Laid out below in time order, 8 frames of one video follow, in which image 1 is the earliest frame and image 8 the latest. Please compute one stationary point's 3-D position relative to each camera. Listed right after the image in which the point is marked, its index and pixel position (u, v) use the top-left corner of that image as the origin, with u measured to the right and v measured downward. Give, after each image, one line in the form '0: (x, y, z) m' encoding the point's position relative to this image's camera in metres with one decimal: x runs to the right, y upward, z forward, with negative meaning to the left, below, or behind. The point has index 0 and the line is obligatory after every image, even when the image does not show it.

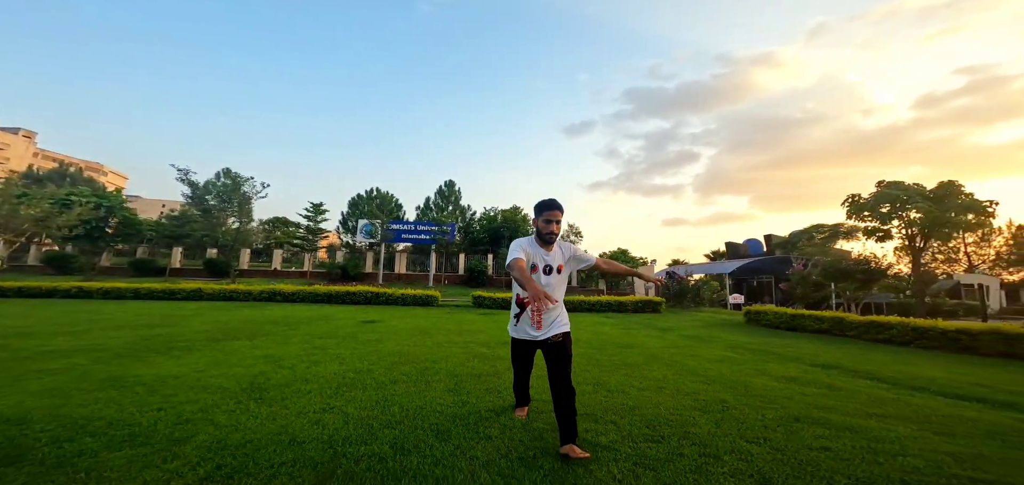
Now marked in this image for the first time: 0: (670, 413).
0: (+1.2, -1.3, +2.9) m
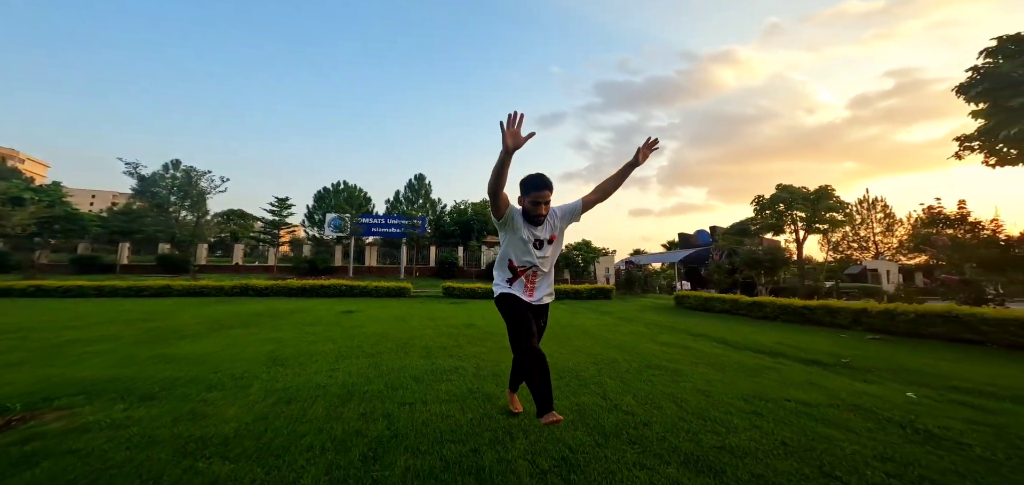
0: (+0.7, -1.4, +4.4) m
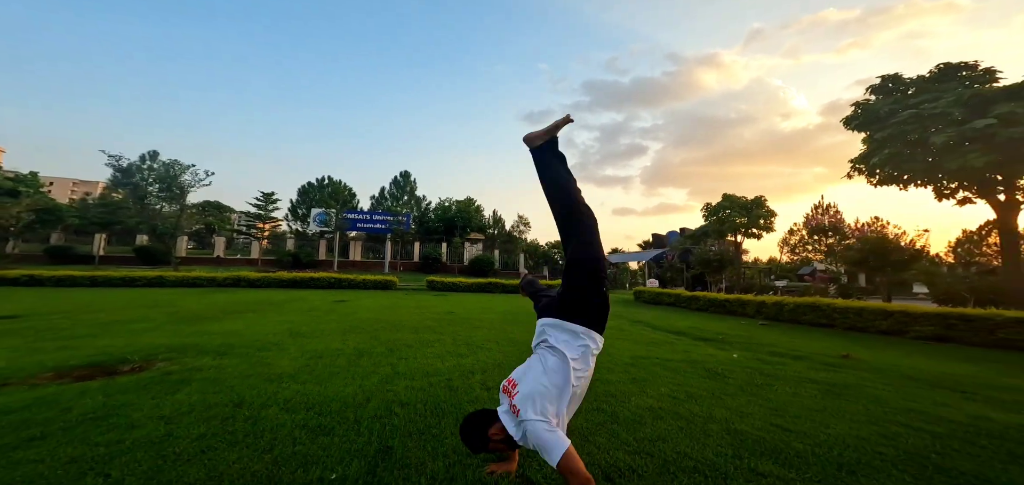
0: (+0.2, -1.4, +5.9) m
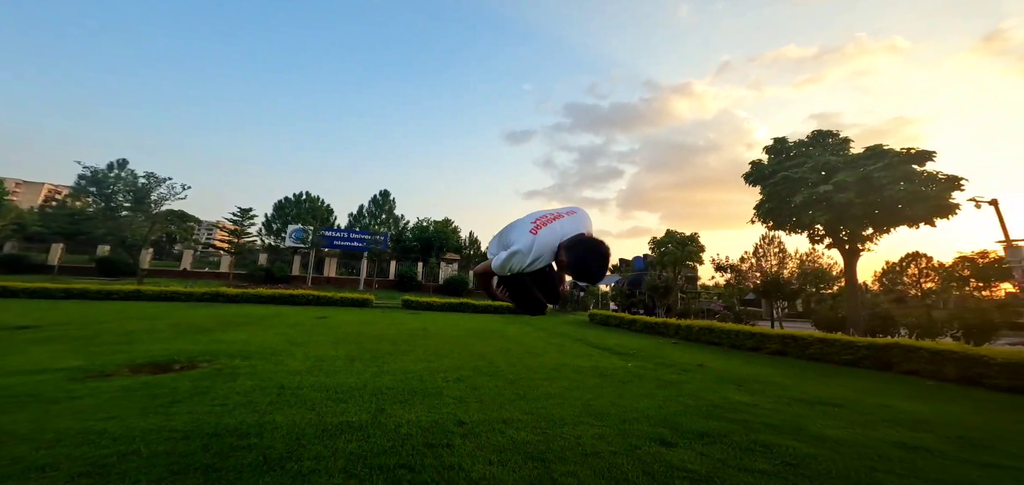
0: (-0.6, -2.1, +7.5) m
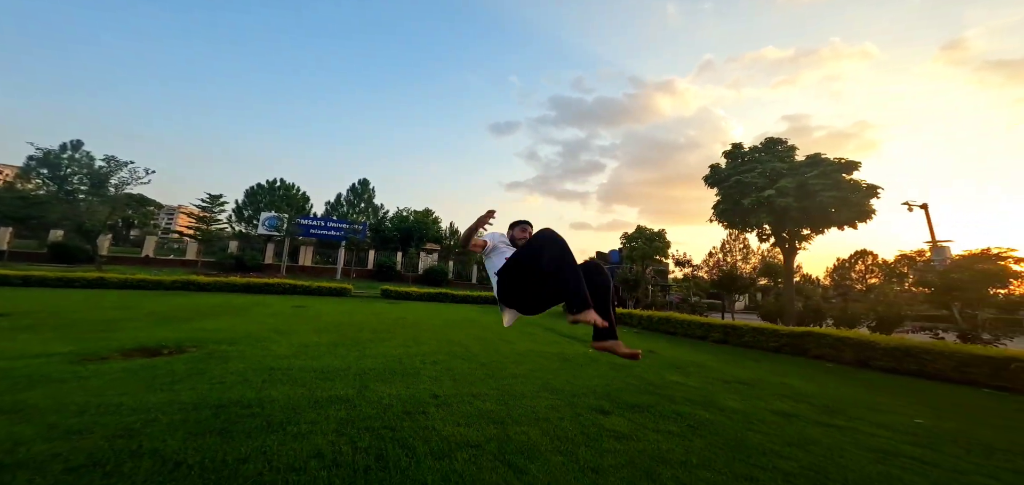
0: (-1.1, -2.0, +8.1) m
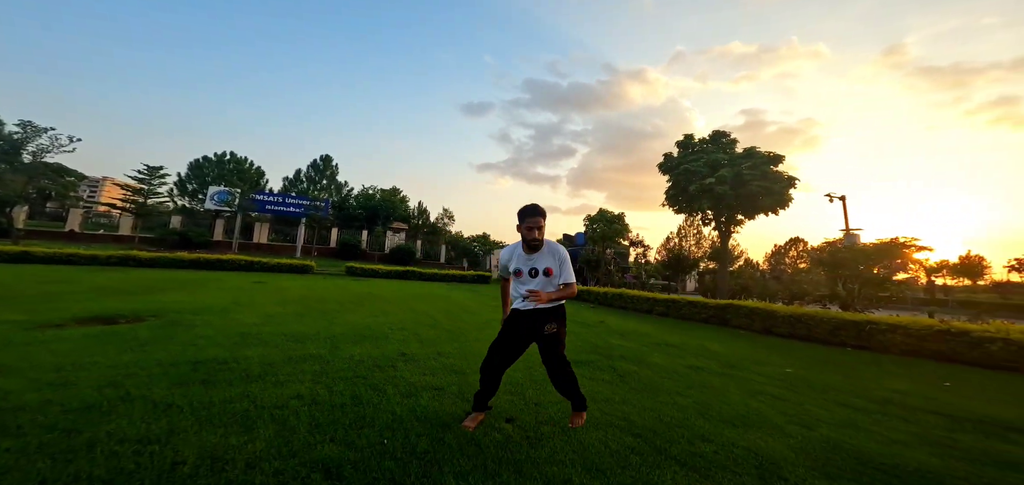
0: (-1.9, -1.5, +8.5) m
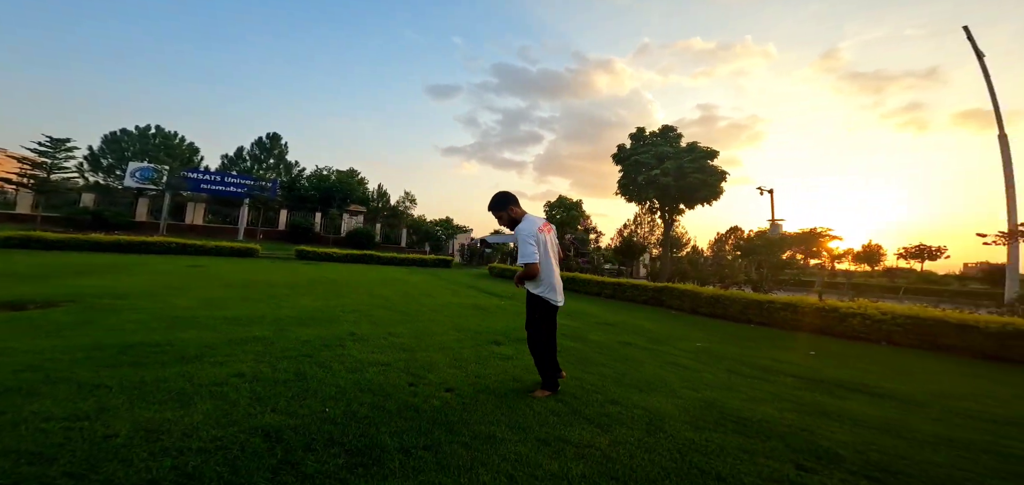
0: (-2.9, -1.1, +8.6) m
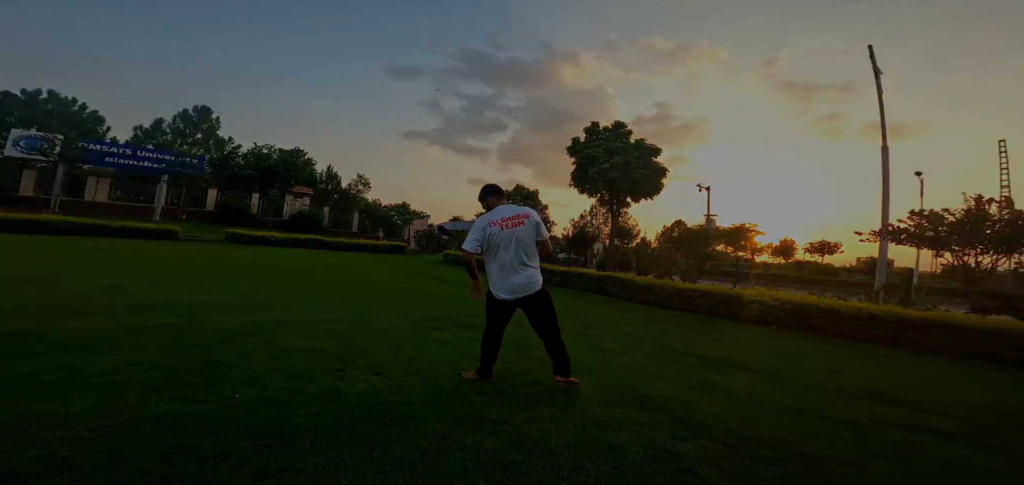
0: (-4.0, -0.8, +8.3) m
